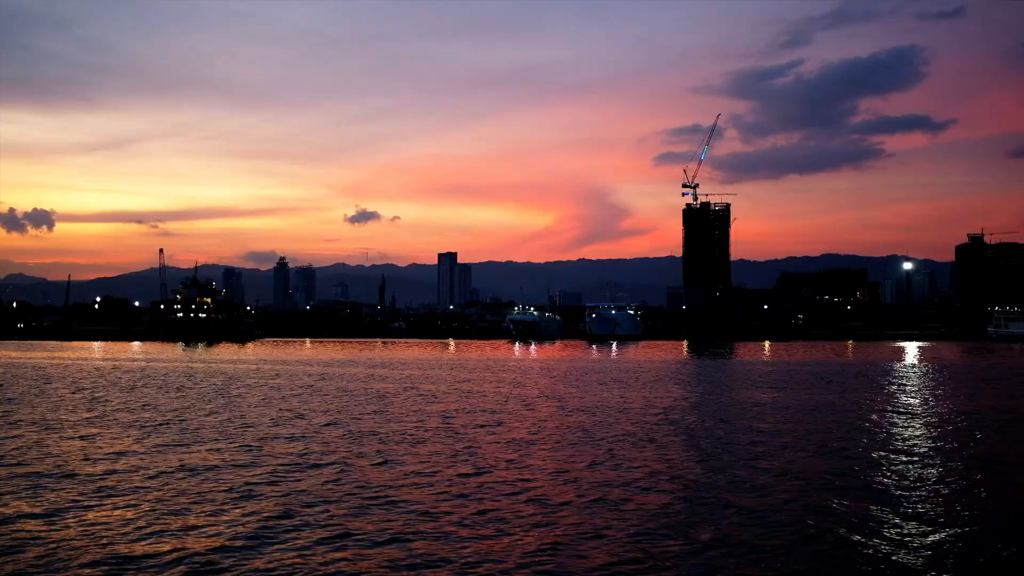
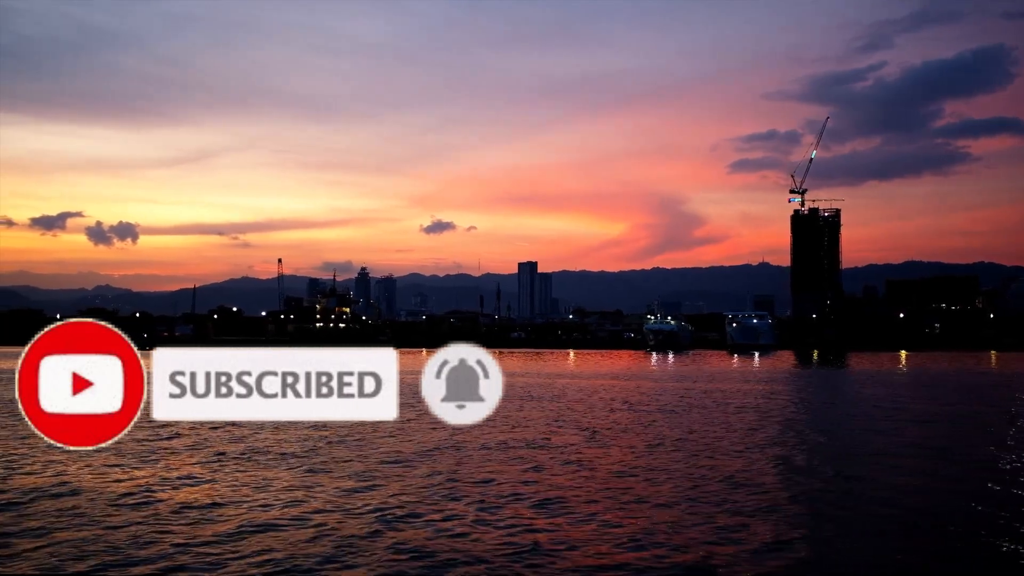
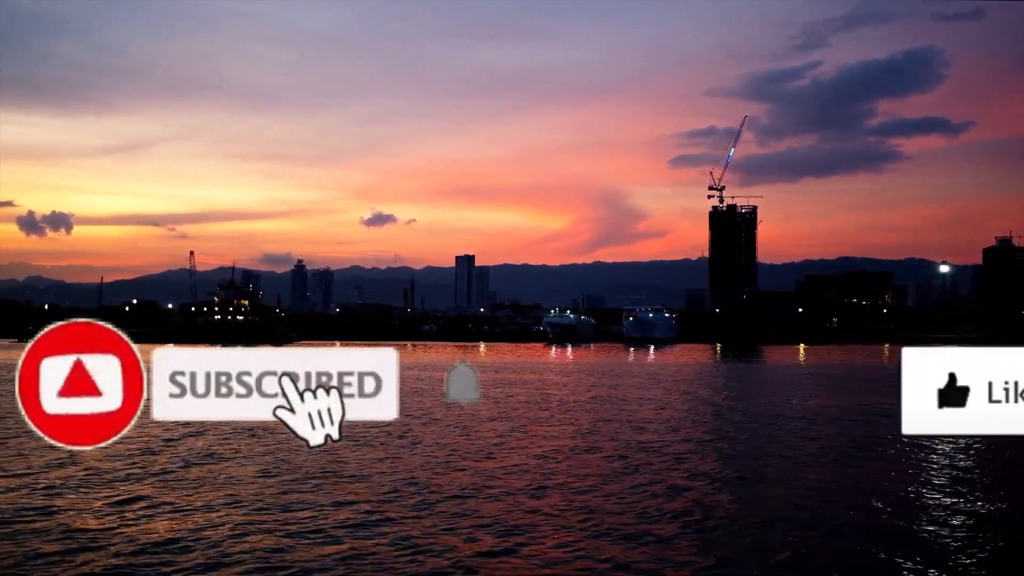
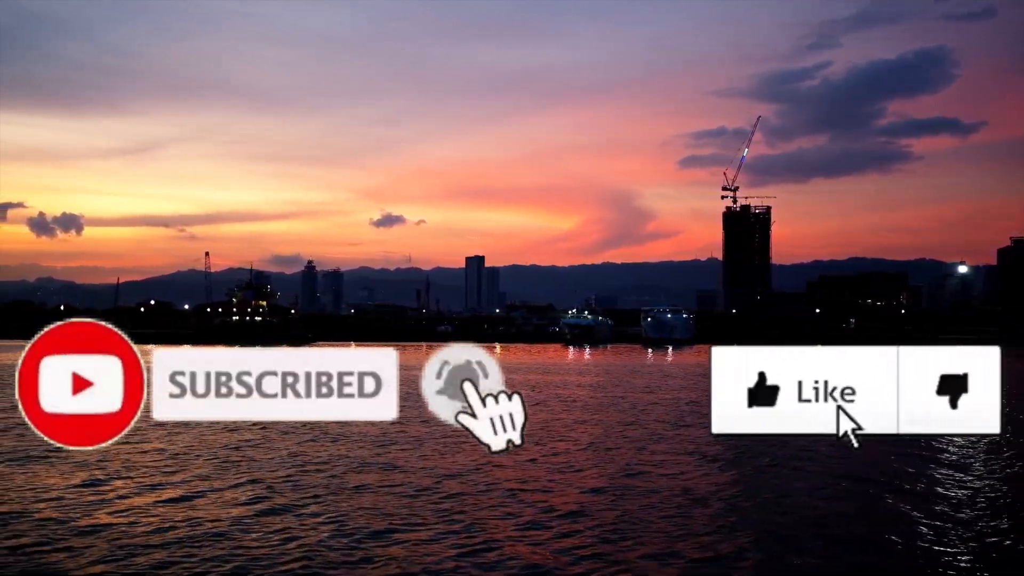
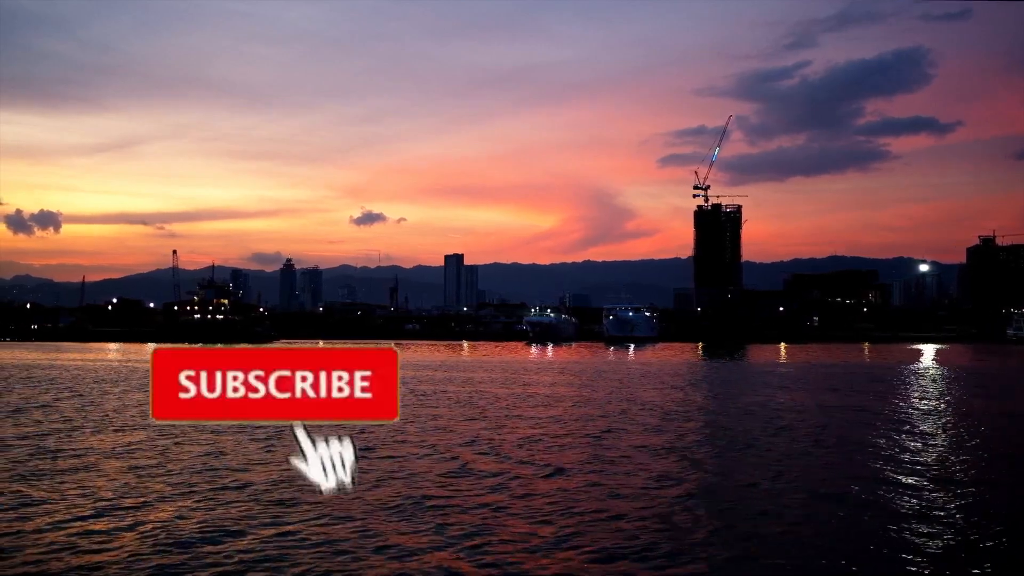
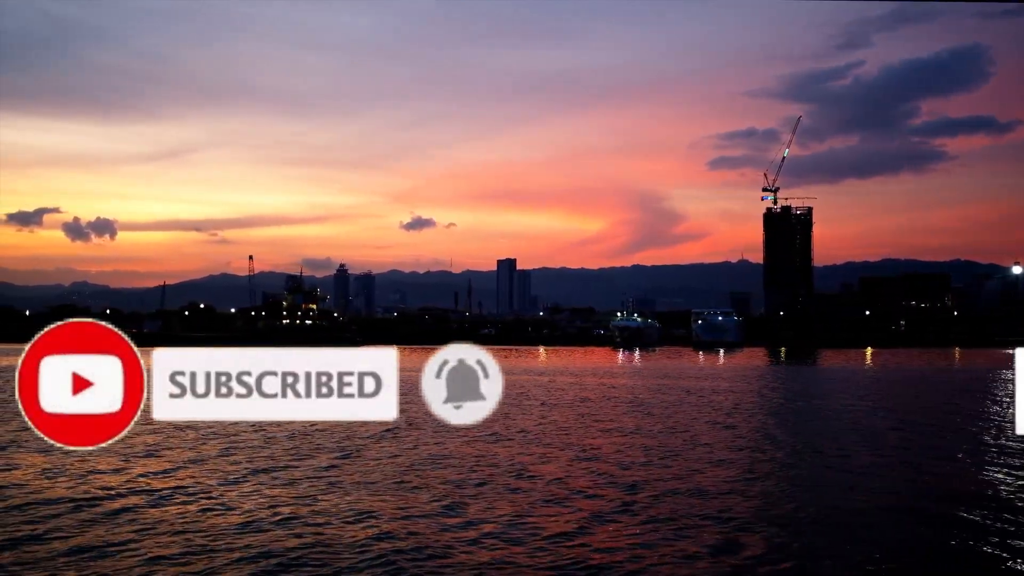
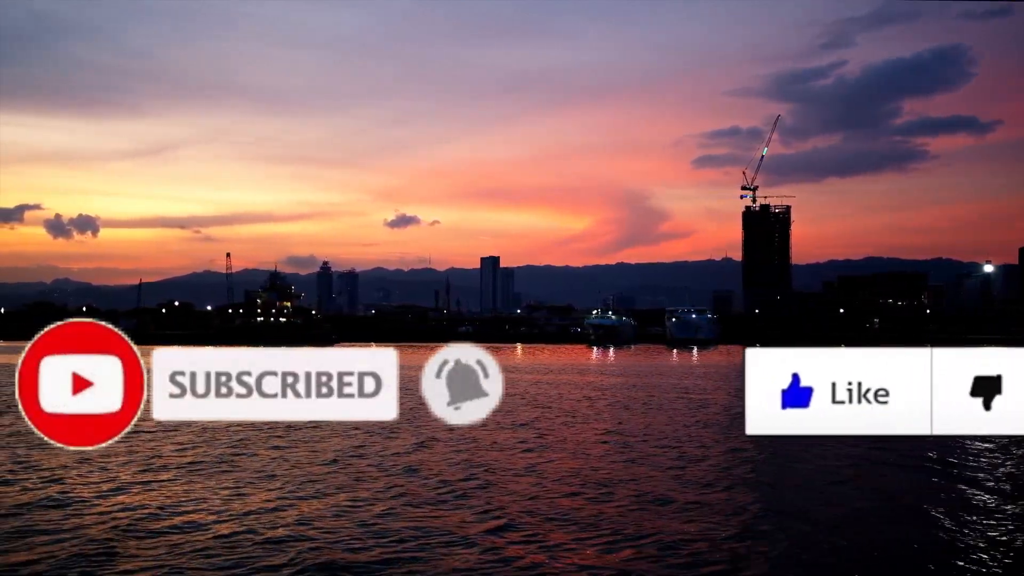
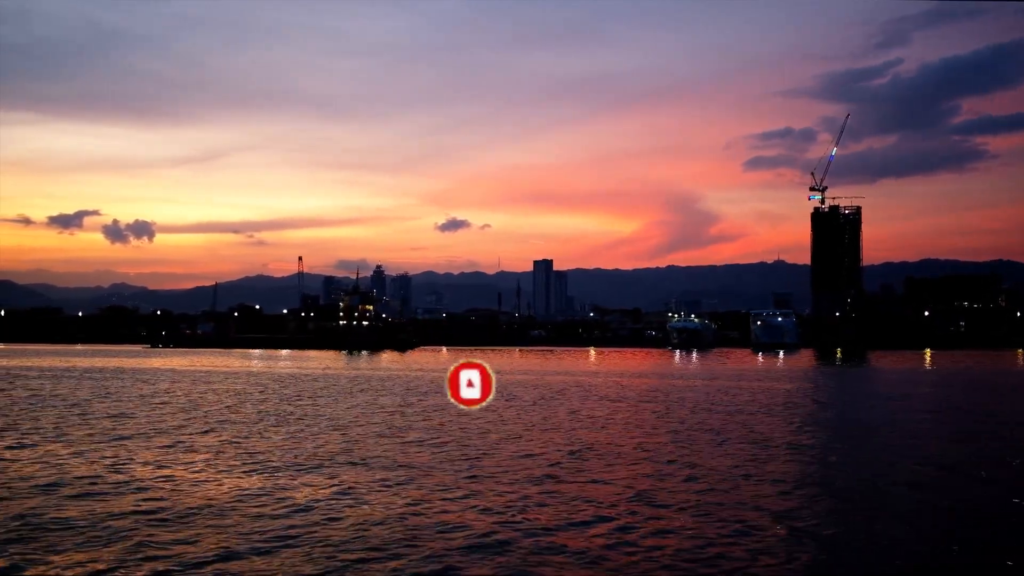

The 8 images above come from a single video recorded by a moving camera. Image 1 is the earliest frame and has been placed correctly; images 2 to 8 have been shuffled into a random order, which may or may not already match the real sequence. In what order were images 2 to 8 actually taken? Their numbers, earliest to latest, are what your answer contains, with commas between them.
5, 3, 4, 7, 6, 2, 8
